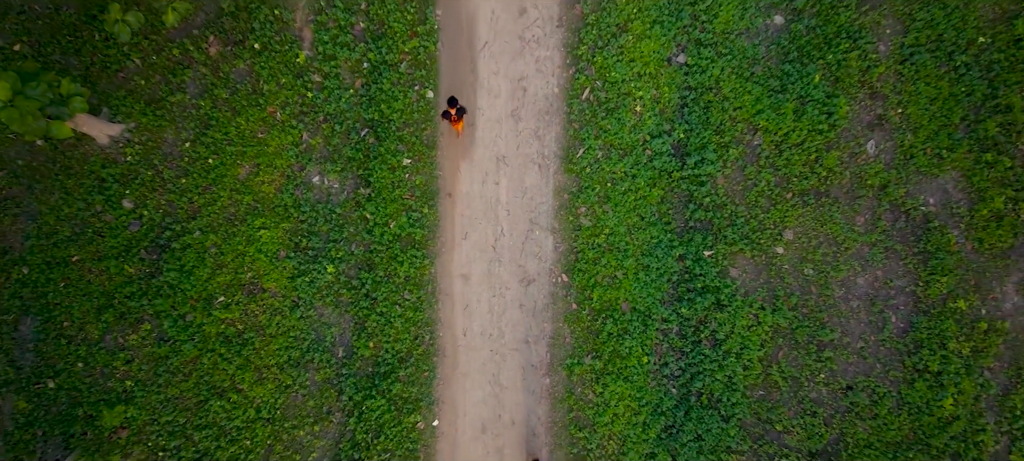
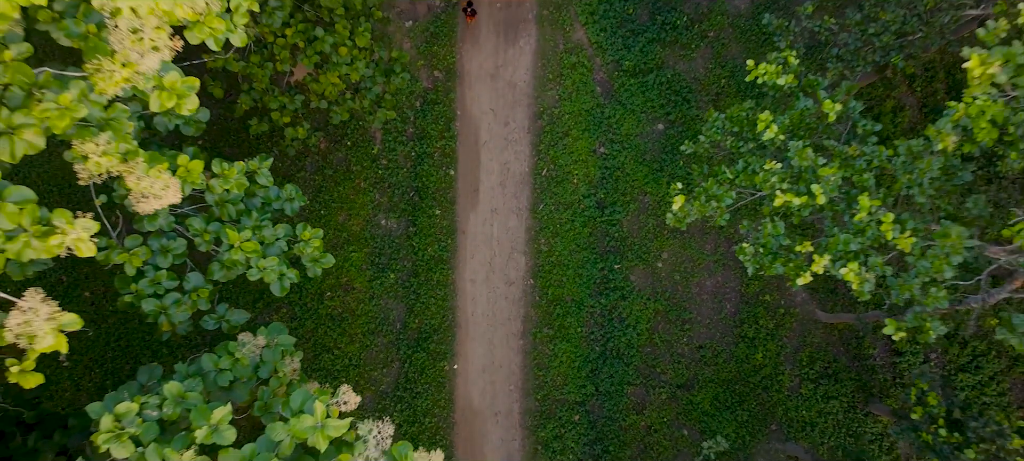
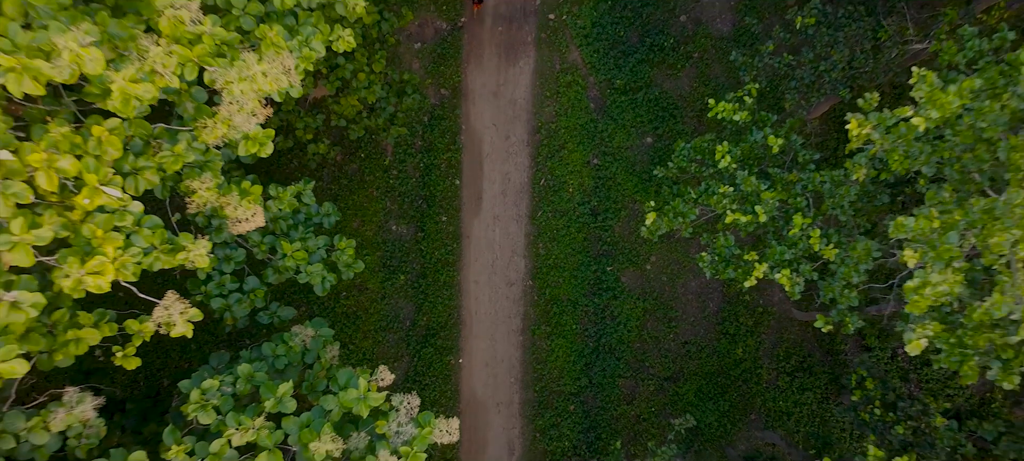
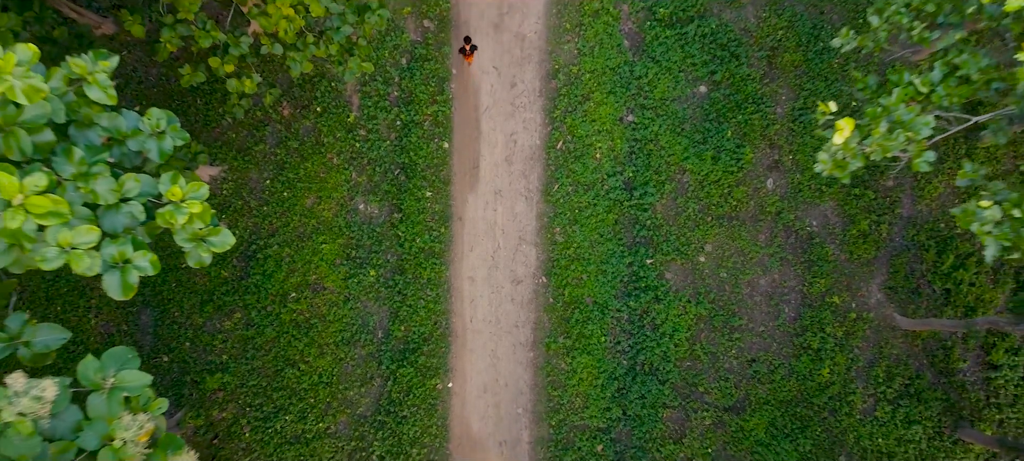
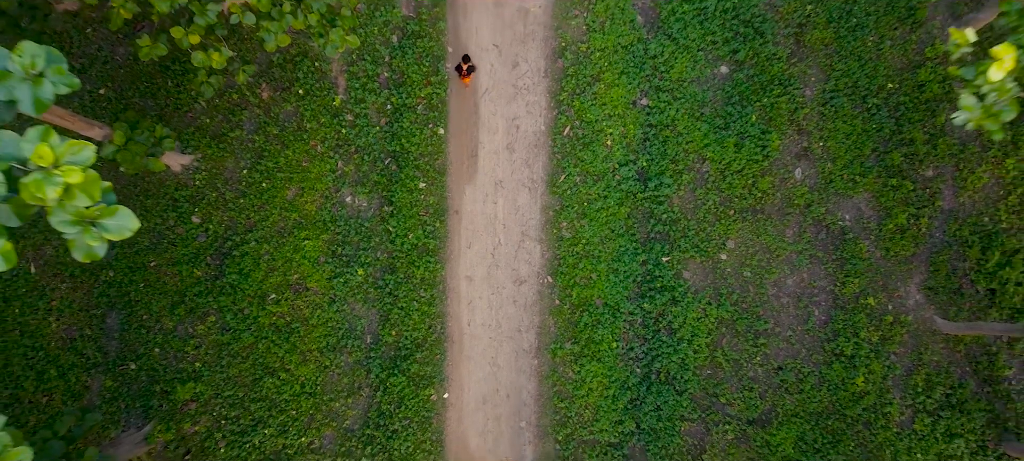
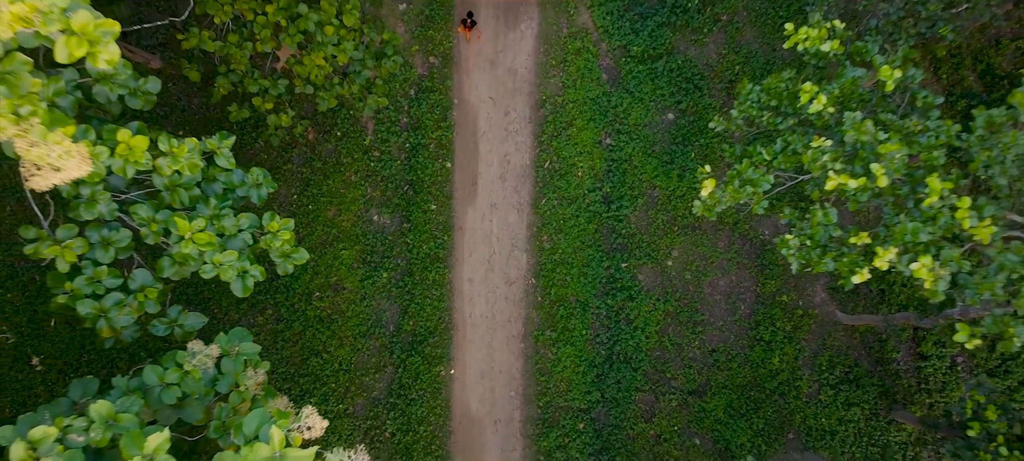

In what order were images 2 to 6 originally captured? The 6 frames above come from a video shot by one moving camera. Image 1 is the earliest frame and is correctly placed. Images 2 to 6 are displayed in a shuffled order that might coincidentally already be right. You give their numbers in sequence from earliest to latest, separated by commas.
5, 4, 6, 2, 3
